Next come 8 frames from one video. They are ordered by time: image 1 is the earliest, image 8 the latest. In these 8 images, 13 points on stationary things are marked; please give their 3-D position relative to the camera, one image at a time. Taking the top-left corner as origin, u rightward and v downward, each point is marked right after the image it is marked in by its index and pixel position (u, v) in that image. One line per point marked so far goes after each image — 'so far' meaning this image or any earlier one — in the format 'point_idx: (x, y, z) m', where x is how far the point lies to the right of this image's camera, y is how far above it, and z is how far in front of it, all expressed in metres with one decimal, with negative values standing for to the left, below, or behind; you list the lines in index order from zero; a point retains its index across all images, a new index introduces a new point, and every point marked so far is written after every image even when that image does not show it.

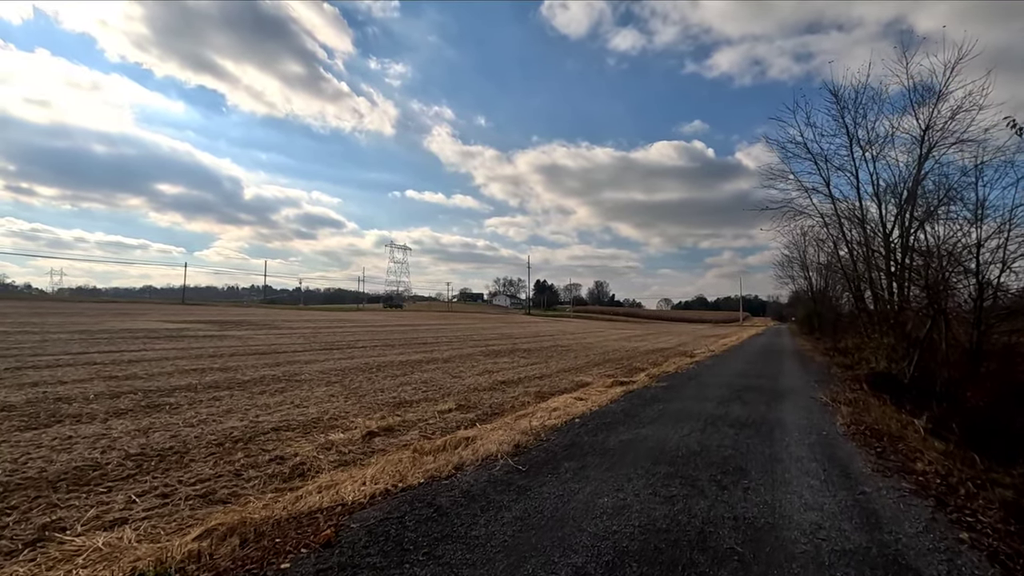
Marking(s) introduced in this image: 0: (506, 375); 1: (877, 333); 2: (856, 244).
0: (-0.2, -2.6, +15.9) m
1: (+10.3, -1.3, +14.9) m
2: (+12.6, +1.5, +19.3) m
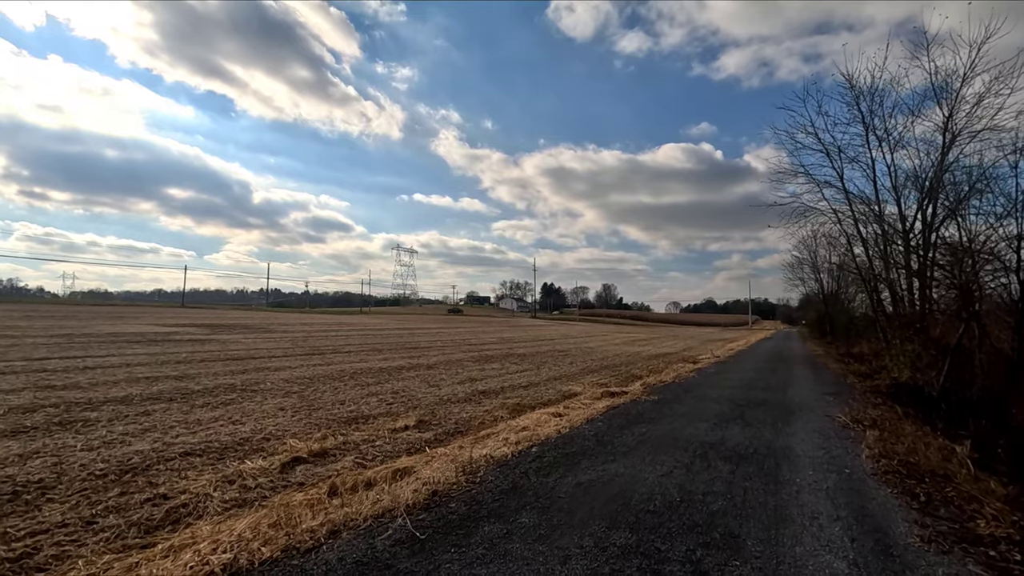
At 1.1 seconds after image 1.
0: (-0.6, -2.6, +14.6) m
1: (+9.8, -1.3, +13.5) m
2: (+12.2, +1.5, +17.8) m
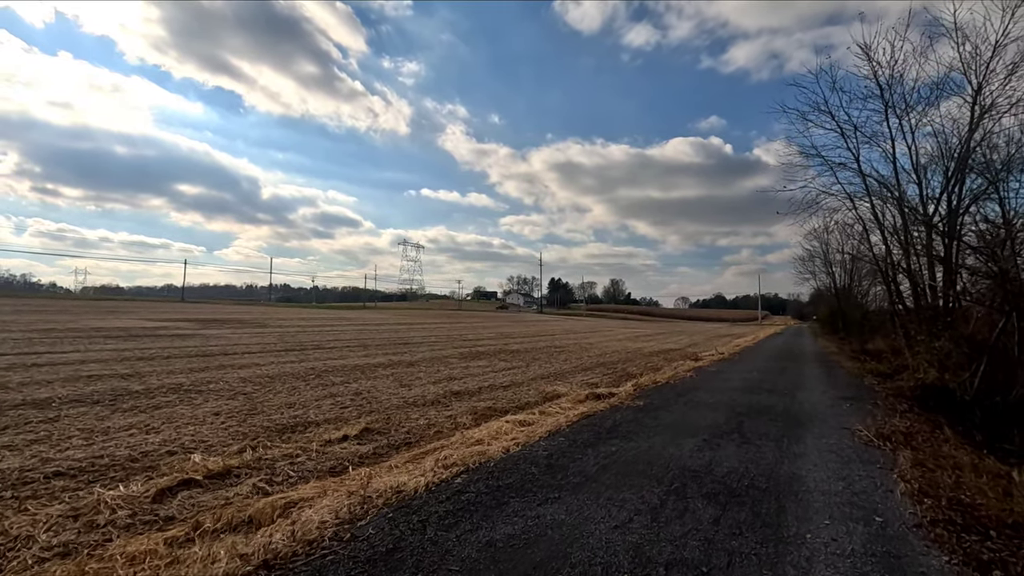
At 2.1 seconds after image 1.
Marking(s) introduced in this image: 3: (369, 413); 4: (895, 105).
0: (-1.1, -2.4, +13.4) m
1: (+9.3, -1.0, +12.0) m
2: (+11.7, +1.7, +16.3) m
3: (-2.5, -2.2, +9.3) m
4: (+11.6, +5.5, +16.1) m
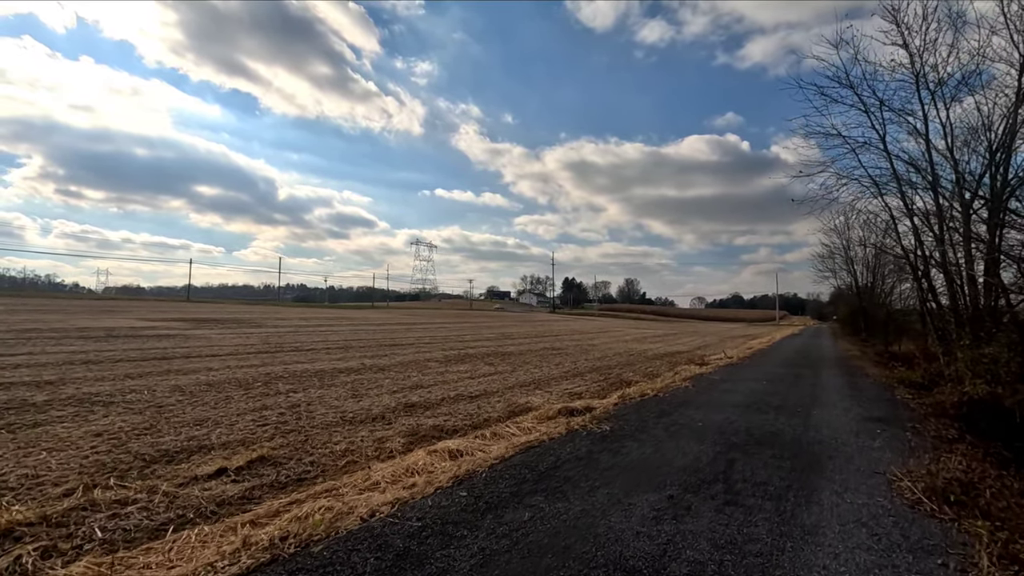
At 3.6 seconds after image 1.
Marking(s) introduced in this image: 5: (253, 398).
0: (-1.7, -2.3, +11.7) m
1: (+8.6, -0.9, +10.1) m
2: (+11.2, +1.9, +14.3) m
3: (-3.2, -2.1, +7.7) m
4: (+11.0, +5.6, +14.1) m
5: (-5.1, -2.1, +10.4) m
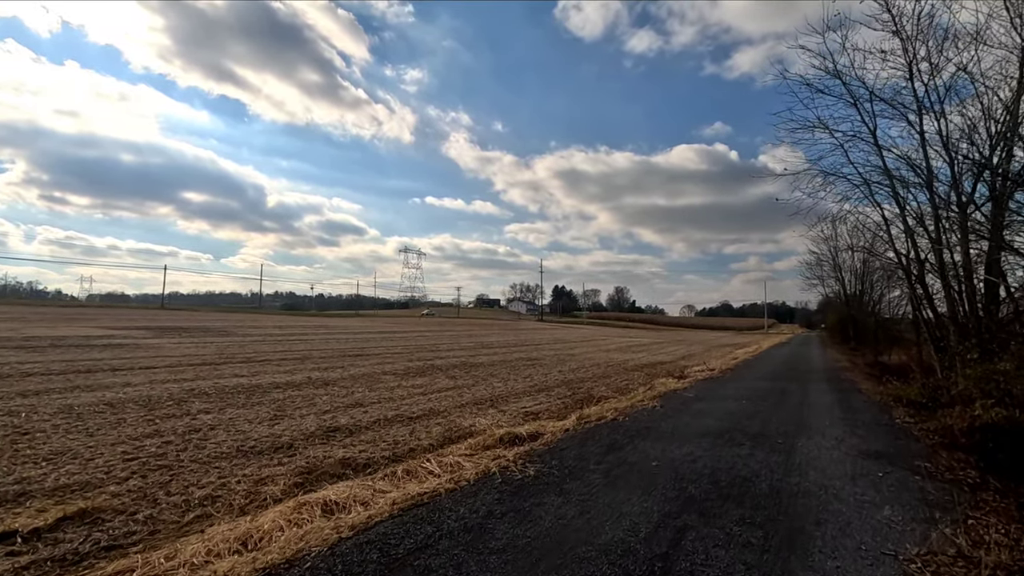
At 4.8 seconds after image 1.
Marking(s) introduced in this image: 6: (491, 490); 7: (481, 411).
0: (-2.7, -2.4, +10.3) m
1: (+7.7, -1.0, +8.9) m
2: (+10.1, +1.7, +13.1) m
3: (-4.2, -2.1, +6.2) m
4: (+10.0, +5.5, +13.0) m
5: (-6.1, -2.2, +8.9) m
6: (-0.1, -1.6, +4.2) m
7: (-0.6, -2.4, +10.6) m
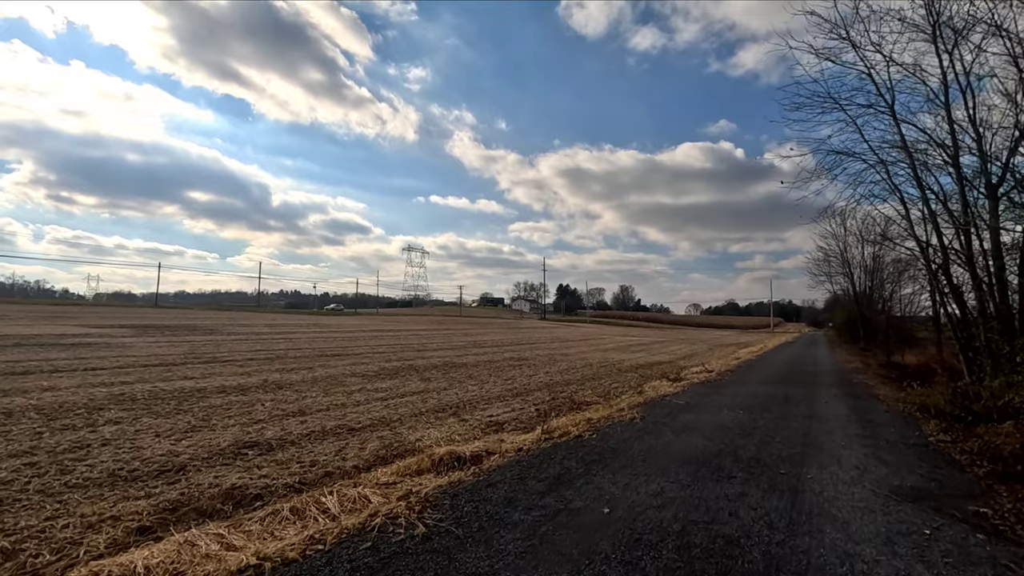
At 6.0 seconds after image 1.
0: (-3.4, -2.2, +8.9) m
1: (+7.0, -0.9, +7.4) m
2: (+9.5, +1.9, +11.6) m
3: (-4.9, -2.0, +4.8) m
4: (+9.3, +5.6, +11.5) m
5: (-6.7, -2.1, +7.6) m
6: (-0.9, -1.5, +2.8) m
7: (-1.3, -2.3, +9.2) m
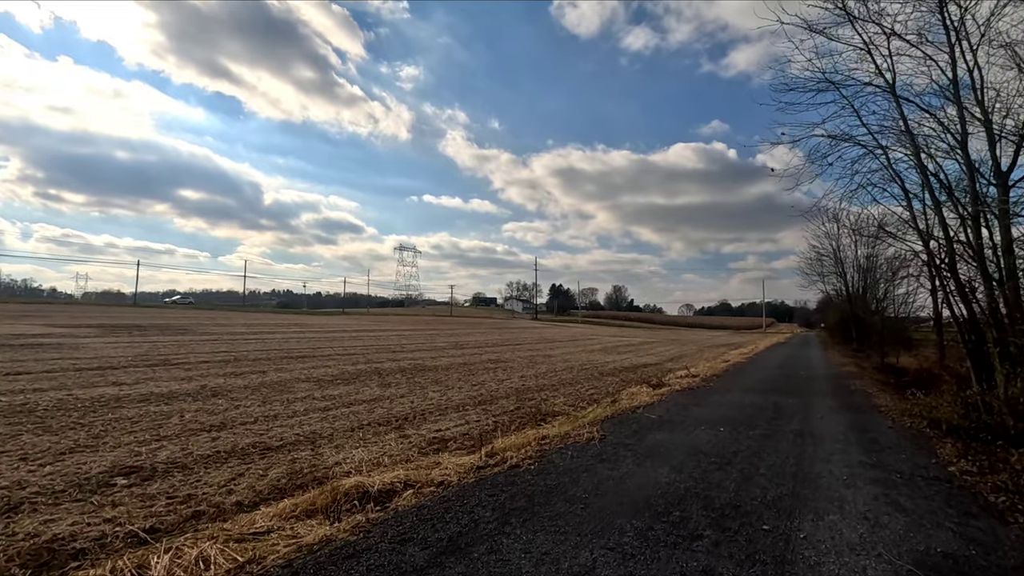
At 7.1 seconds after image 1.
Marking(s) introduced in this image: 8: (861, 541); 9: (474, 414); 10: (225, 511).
0: (-4.2, -2.2, +7.7) m
1: (+6.2, -0.8, +6.2) m
2: (+8.7, +1.9, +10.5) m
3: (-5.6, -1.9, +3.6) m
4: (+8.6, +5.7, +10.3) m
5: (-7.5, -2.0, +6.3) m
6: (-1.5, -1.4, +1.6) m
7: (-2.0, -2.2, +8.0) m
8: (+2.1, -1.5, +3.2) m
9: (-0.7, -2.4, +10.2) m
10: (-2.6, -2.0, +4.8) m
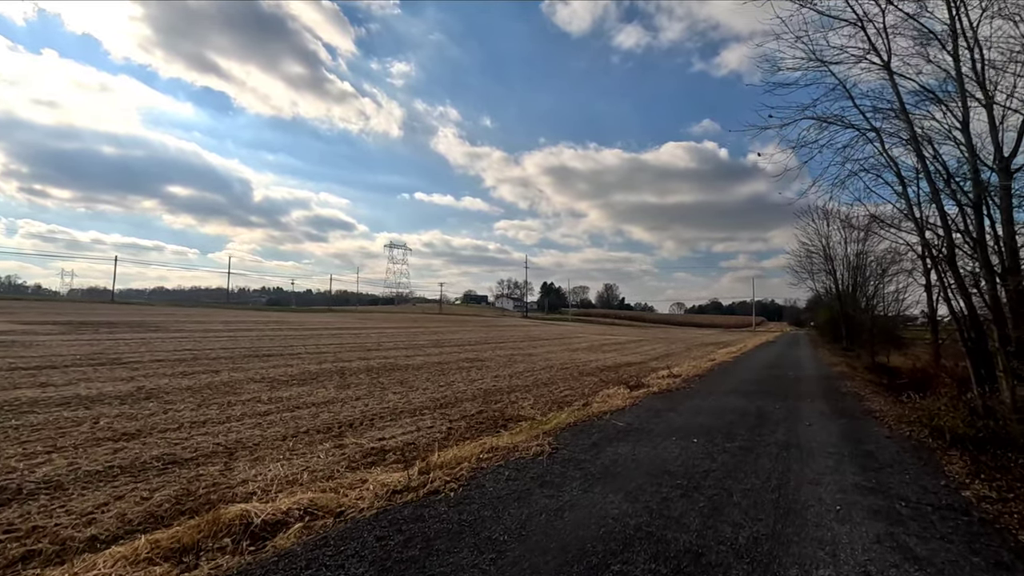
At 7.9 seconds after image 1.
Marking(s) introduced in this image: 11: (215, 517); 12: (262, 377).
0: (-4.8, -2.0, +6.7) m
1: (+5.6, -0.7, +5.4) m
2: (+8.0, +2.0, +9.7) m
3: (-6.2, -1.8, +2.5) m
4: (+7.9, +5.8, +9.5) m
5: (-8.1, -1.8, +5.2) m
6: (-2.1, -1.3, +0.6) m
7: (-2.7, -2.1, +7.0) m
8: (+1.5, -1.4, +2.3) m
9: (-1.4, -2.2, +9.2) m
10: (-3.2, -1.9, +3.8) m
11: (-2.3, -1.8, +4.3) m
12: (-6.2, -2.2, +13.4) m
